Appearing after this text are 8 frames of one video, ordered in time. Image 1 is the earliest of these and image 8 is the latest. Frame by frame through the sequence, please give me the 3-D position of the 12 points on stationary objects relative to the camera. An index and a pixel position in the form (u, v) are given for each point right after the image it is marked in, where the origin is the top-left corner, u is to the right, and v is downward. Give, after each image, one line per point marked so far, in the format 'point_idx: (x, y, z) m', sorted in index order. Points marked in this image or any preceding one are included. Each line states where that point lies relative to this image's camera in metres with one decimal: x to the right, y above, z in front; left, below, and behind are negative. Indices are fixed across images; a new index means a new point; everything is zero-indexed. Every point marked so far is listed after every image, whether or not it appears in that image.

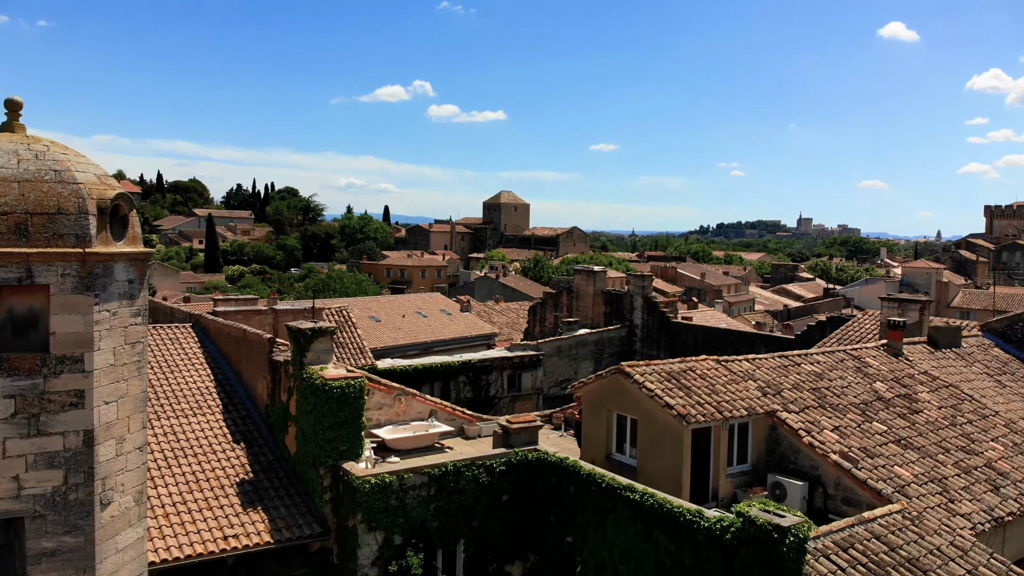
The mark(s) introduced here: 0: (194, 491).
0: (-4.5, -2.9, +11.6) m
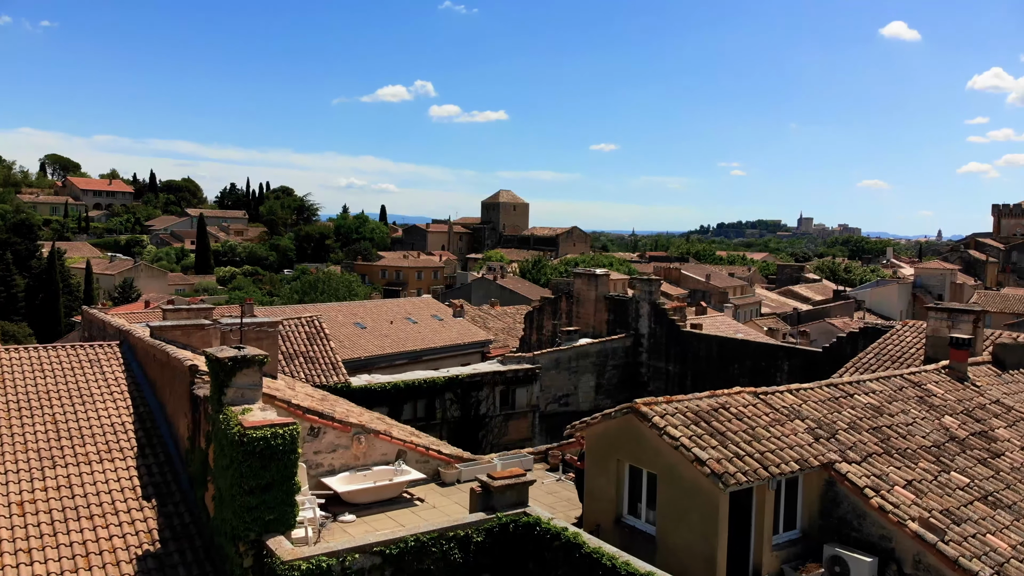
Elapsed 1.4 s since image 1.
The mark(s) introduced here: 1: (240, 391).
0: (-4.7, -3.0, +8.9) m
1: (-3.0, -1.2, +9.2) m
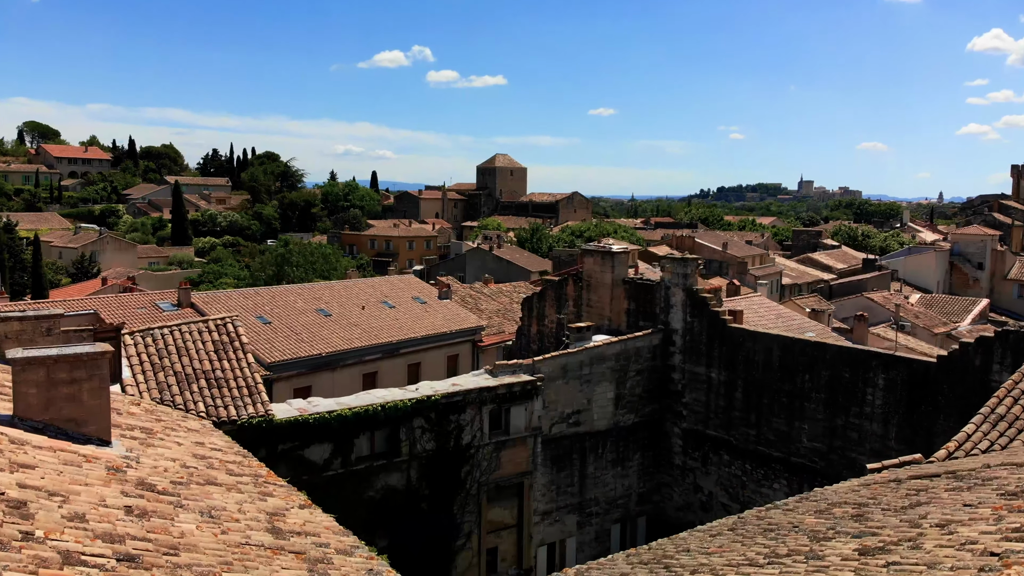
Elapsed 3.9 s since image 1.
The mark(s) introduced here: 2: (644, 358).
0: (-4.8, -3.4, +2.9) m
1: (-3.2, -1.5, +3.1) m
2: (+3.2, -1.7, +19.7) m
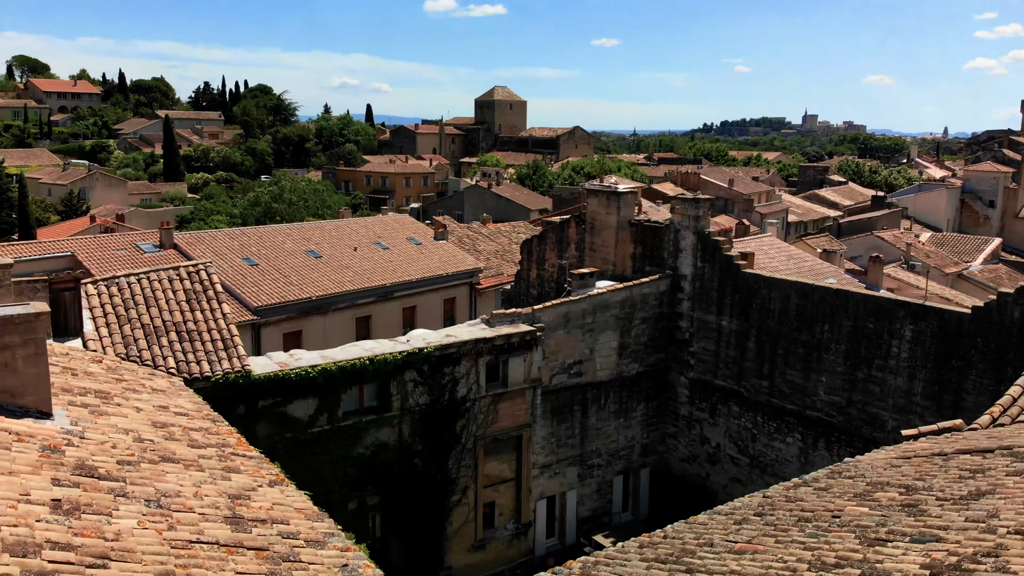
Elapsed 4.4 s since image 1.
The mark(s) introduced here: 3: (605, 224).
0: (-4.9, -3.4, +1.9) m
1: (-3.2, -1.5, +2.0) m
2: (+3.1, -0.4, +18.5) m
3: (+2.3, +1.5, +19.8) m
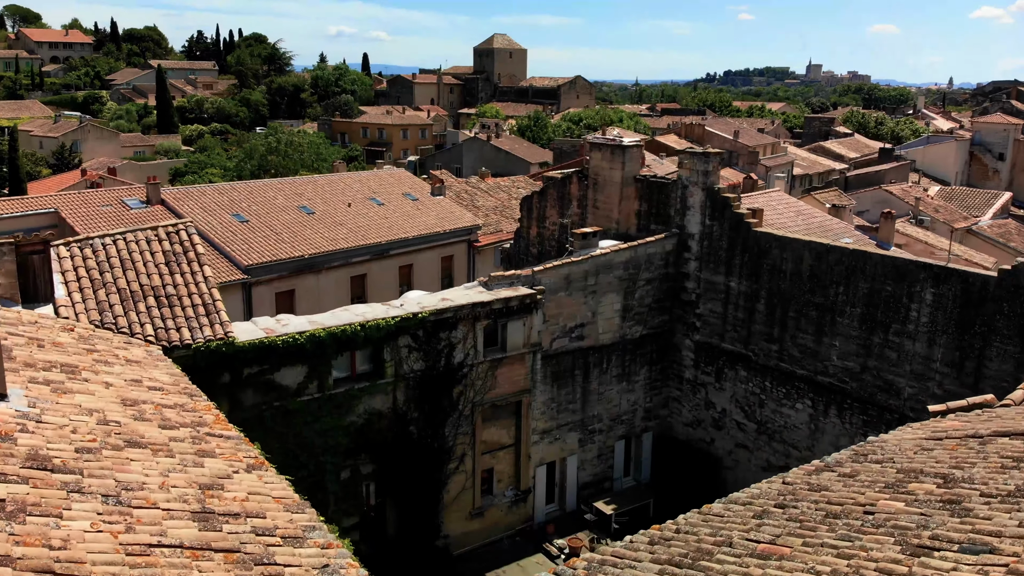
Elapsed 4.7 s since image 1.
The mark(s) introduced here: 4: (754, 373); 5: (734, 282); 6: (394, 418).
0: (-4.9, -3.5, +1.3) m
1: (-3.3, -1.6, +1.3) m
2: (+3.1, +0.5, +17.8) m
3: (+2.2, +2.5, +18.9) m
4: (+5.0, -1.8, +17.0) m
5: (+4.6, +0.1, +17.0) m
6: (-2.2, -2.4, +15.1) m
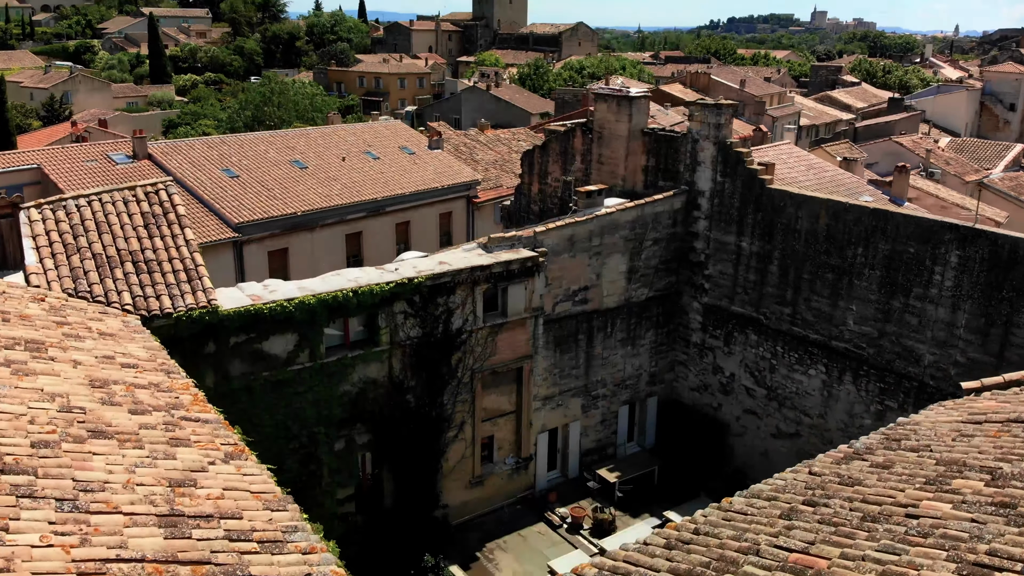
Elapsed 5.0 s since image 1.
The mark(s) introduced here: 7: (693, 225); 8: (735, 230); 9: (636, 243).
0: (-4.9, -3.7, +0.7) m
1: (-3.3, -1.7, +0.6) m
2: (+3.1, +1.3, +16.9) m
3: (+2.3, +3.4, +18.0) m
4: (+5.0, -1.0, +16.3) m
5: (+4.6, +0.9, +16.2) m
6: (-2.1, -1.7, +14.4) m
7: (+3.8, +1.3, +17.1) m
8: (+4.5, +1.2, +16.4) m
9: (+2.5, +0.9, +16.7) m
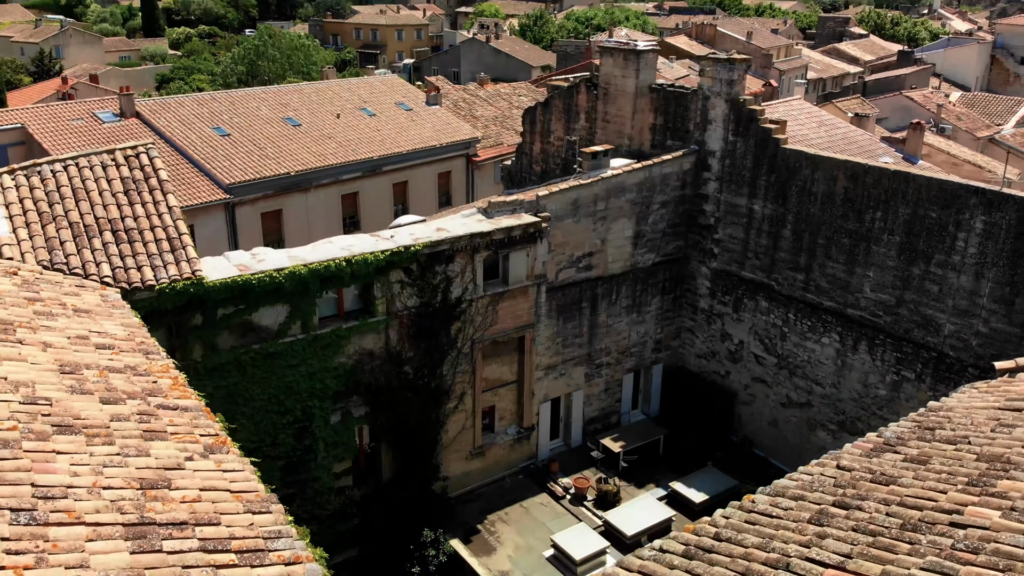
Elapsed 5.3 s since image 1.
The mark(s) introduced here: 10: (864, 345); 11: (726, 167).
0: (-4.8, -3.9, +0.3) m
1: (-3.2, -1.9, +0.1) m
2: (+3.2, +2.0, +16.2) m
3: (+2.3, +4.1, +17.1) m
4: (+5.1, -0.3, +15.7) m
5: (+4.7, +1.6, +15.5) m
6: (-2.1, -1.2, +13.9) m
7: (+3.8, +2.0, +16.3) m
8: (+4.5, +1.8, +15.6) m
9: (+2.6, +1.6, +16.0) m
10: (+6.2, -1.0, +14.4) m
11: (+4.1, +2.4, +15.8) m
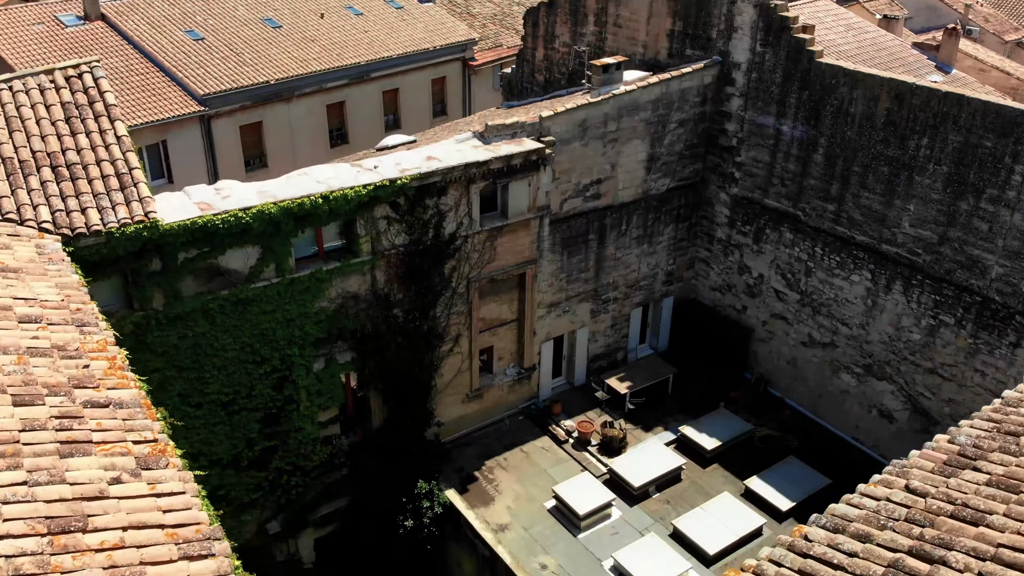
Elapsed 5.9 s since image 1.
0: (-4.9, -4.5, -0.5) m
1: (-3.2, -2.6, -1.0) m
2: (+3.2, +3.3, +14.5) m
3: (+2.3, +5.5, +15.2) m
4: (+5.1, +0.9, +14.3) m
5: (+4.7, +2.8, +13.9) m
6: (-2.1, -0.2, +12.6) m
7: (+3.8, +3.3, +14.7) m
8: (+4.5, +3.0, +14.0) m
9: (+2.6, +2.8, +14.3) m
10: (+6.2, +0.1, +13.2) m
11: (+4.1, +3.6, +14.1) m
